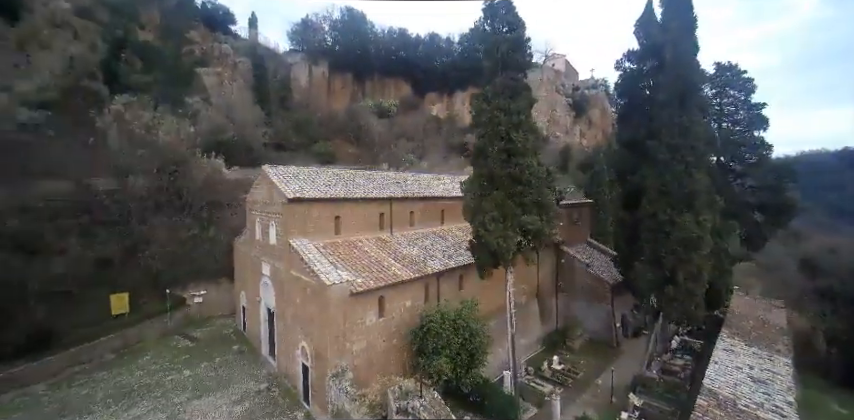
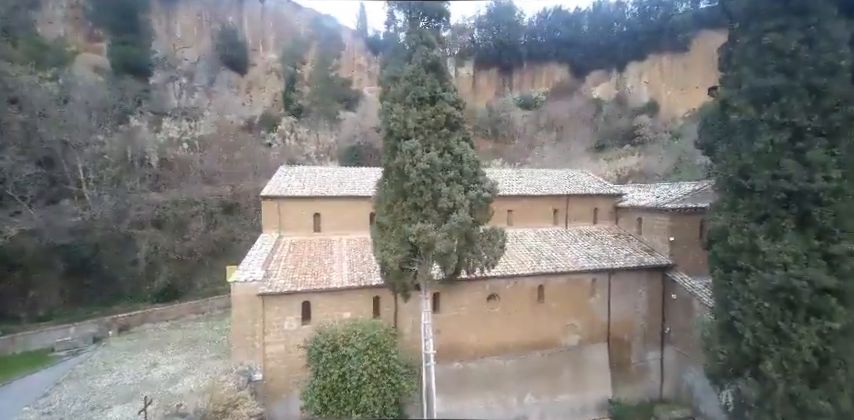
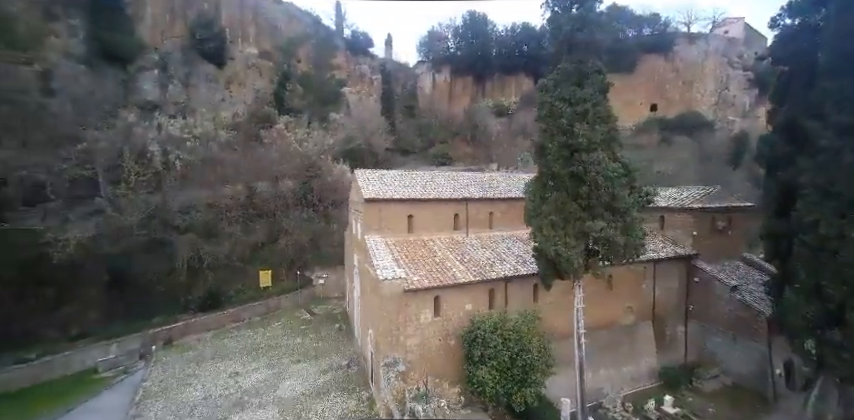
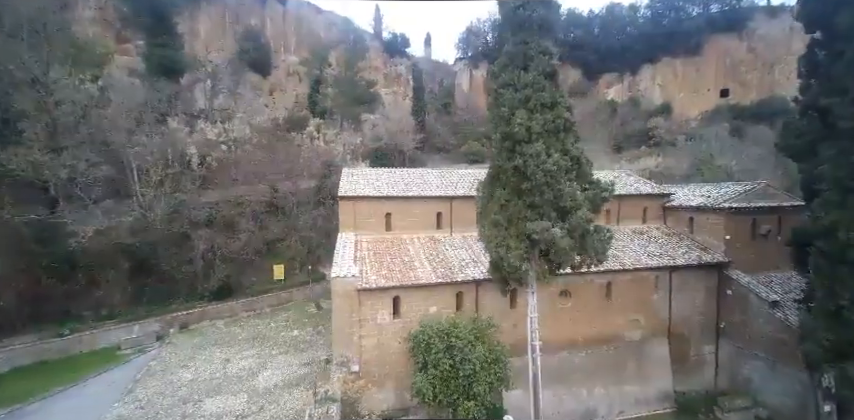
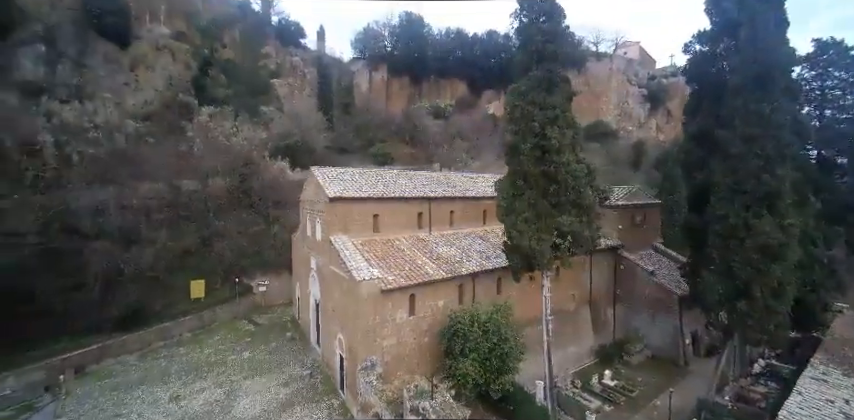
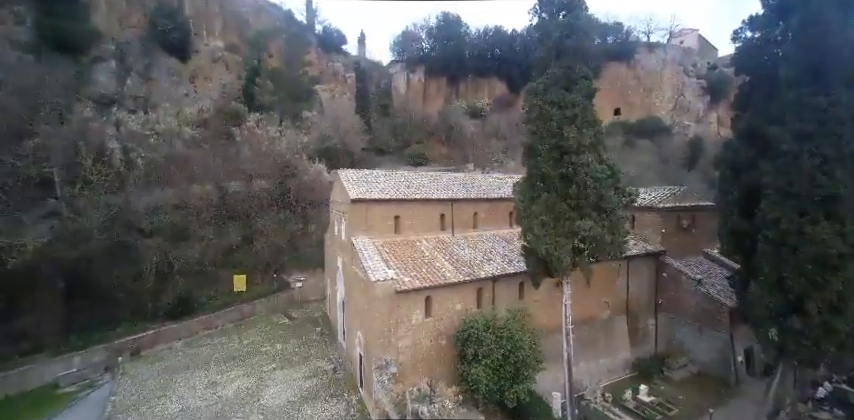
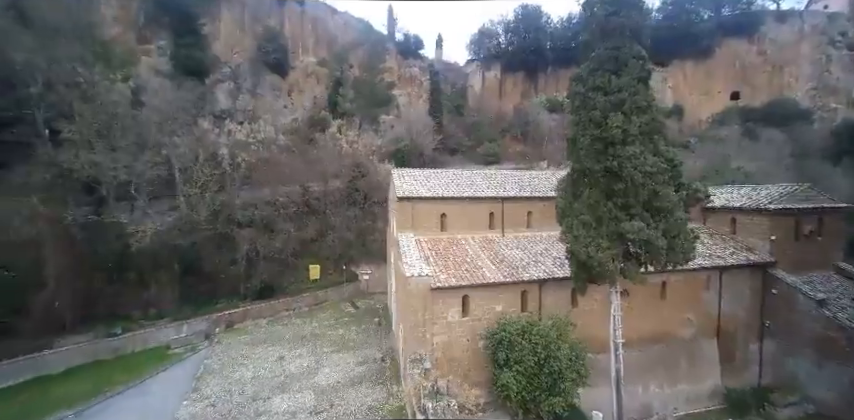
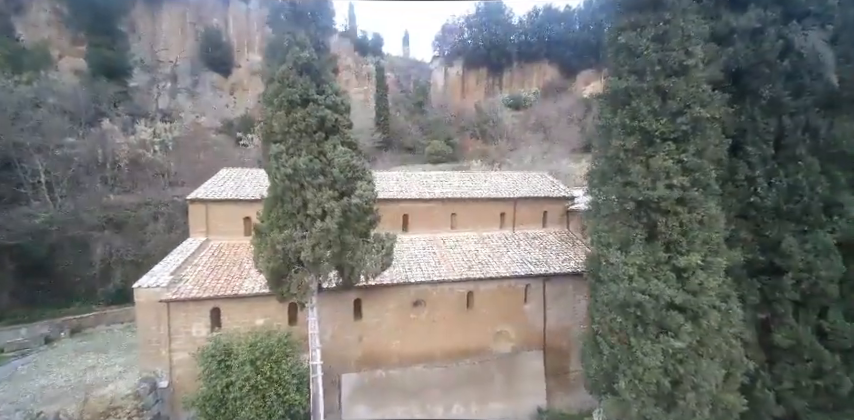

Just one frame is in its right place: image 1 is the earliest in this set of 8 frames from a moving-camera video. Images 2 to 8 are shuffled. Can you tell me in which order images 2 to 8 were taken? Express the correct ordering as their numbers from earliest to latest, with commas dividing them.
5, 6, 3, 7, 4, 2, 8
